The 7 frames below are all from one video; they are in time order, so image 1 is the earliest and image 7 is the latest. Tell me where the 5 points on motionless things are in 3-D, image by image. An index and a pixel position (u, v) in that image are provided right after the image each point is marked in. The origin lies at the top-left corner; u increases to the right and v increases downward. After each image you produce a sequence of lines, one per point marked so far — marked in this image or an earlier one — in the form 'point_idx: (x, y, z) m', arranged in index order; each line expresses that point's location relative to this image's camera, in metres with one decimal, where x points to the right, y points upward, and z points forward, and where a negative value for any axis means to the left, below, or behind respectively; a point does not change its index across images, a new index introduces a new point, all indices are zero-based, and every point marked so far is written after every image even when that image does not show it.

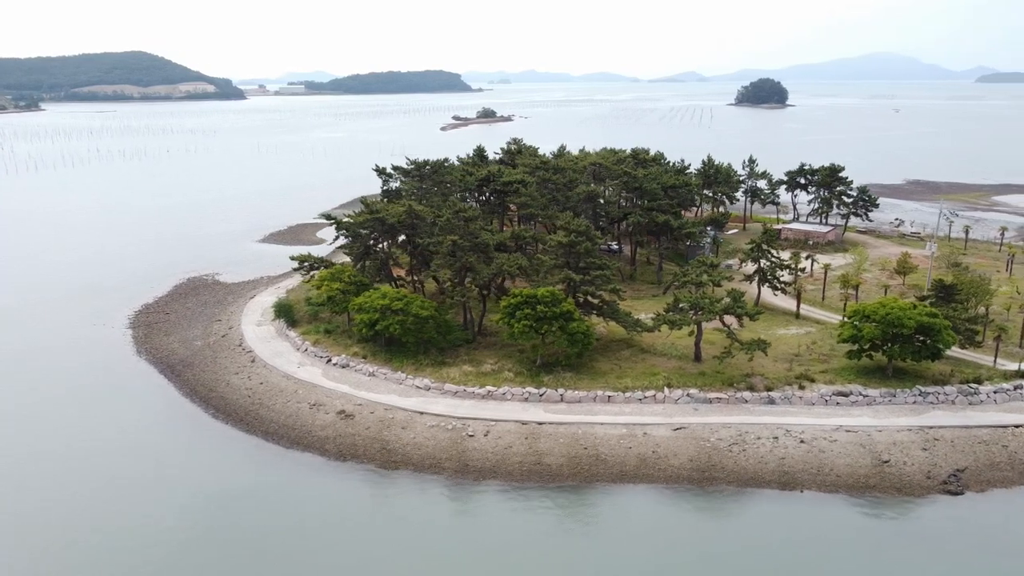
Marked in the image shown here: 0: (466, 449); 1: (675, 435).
0: (-1.2, -4.2, +18.4) m
1: (+4.4, -3.9, +18.8) m
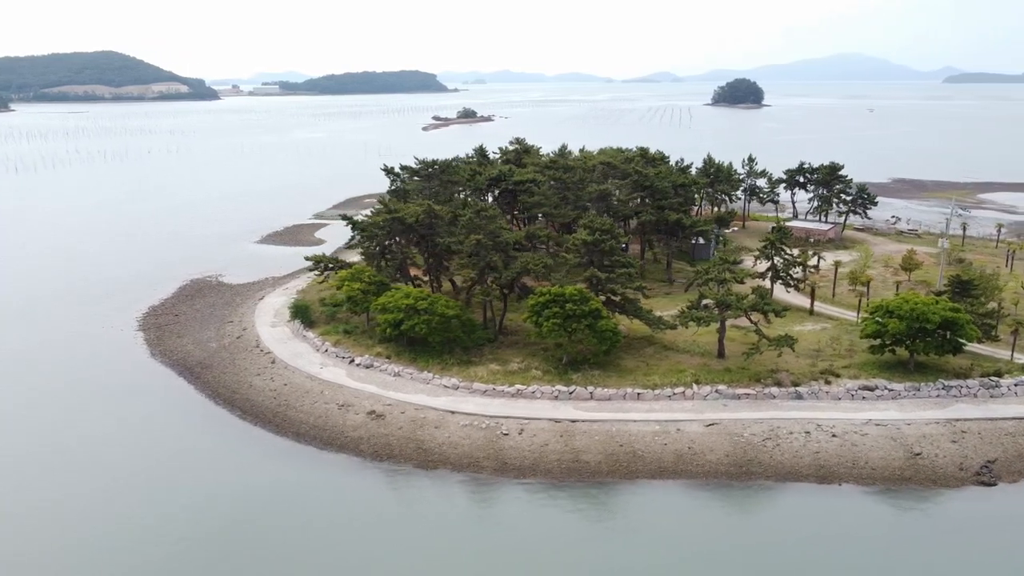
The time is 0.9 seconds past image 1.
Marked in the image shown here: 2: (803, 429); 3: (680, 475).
0: (-0.2, -4.2, +18.4) m
1: (+5.3, -3.9, +18.9) m
2: (+7.9, -3.8, +18.9) m
3: (+4.3, -4.7, +17.7) m
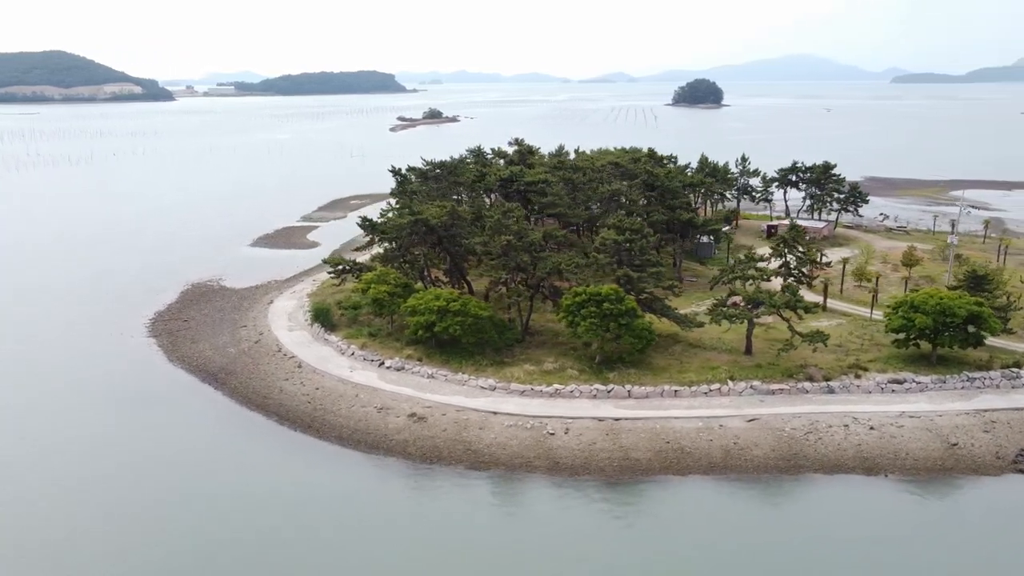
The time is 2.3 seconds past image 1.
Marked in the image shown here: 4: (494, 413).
0: (+1.1, -4.2, +18.5) m
1: (+6.6, -3.8, +19.2) m
2: (+9.1, -3.7, +19.3) m
3: (+5.6, -4.7, +17.9) m
4: (-0.5, -3.6, +19.9) m
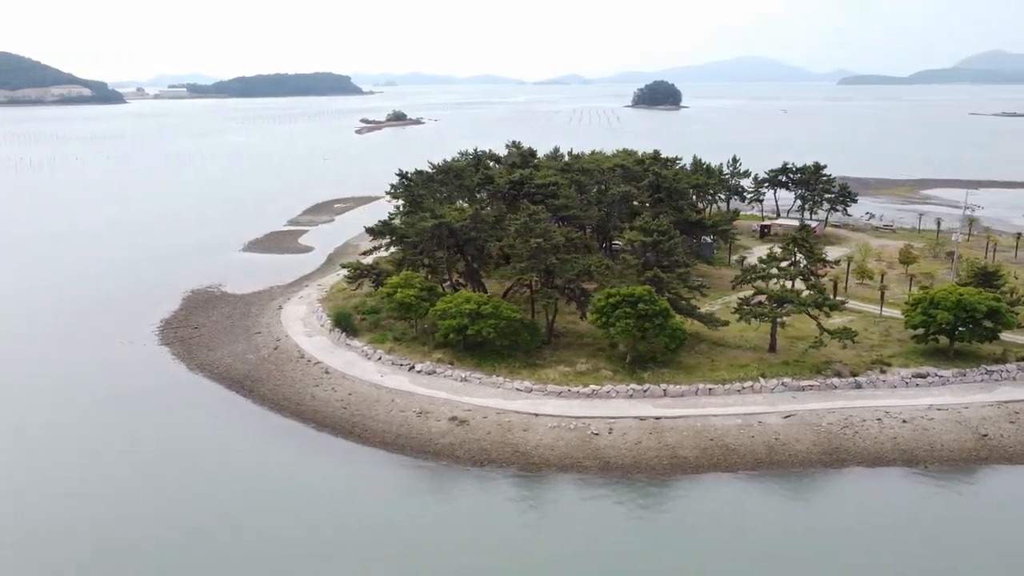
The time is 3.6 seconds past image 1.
0: (+2.3, -4.3, +18.6) m
1: (+7.8, -3.8, +19.6) m
2: (+10.3, -3.7, +19.9) m
3: (+6.9, -4.6, +18.3) m
4: (+0.7, -3.6, +20.0) m
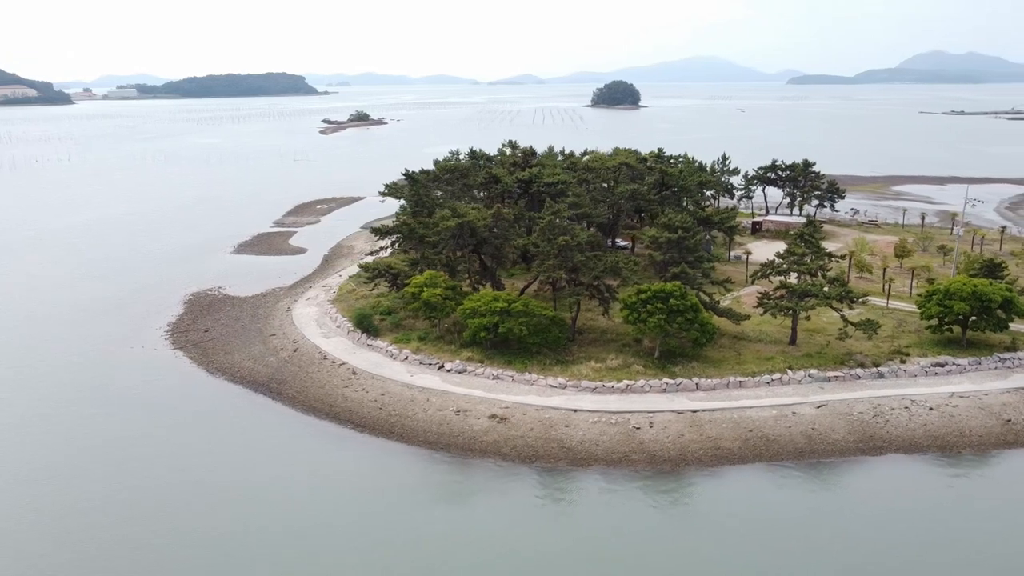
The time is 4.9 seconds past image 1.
0: (+3.5, -4.1, +18.9) m
1: (+8.9, -3.6, +20.2) m
2: (+11.4, -3.4, +20.5) m
3: (+8.1, -4.5, +18.8) m
4: (+1.8, -3.5, +20.2) m
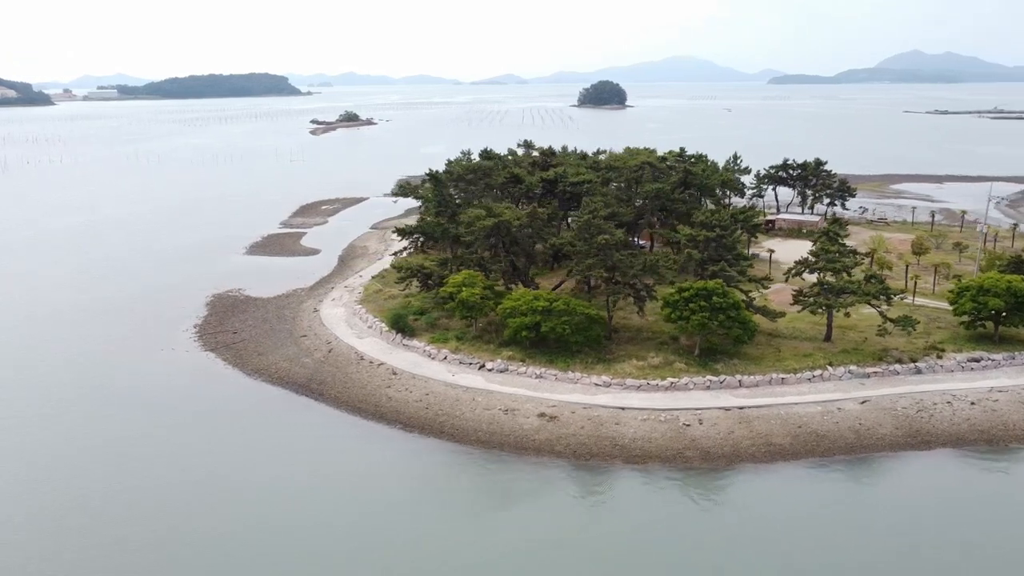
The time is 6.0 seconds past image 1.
0: (+4.9, -4.1, +19.0) m
1: (+10.3, -3.5, +20.4) m
2: (+12.8, -3.3, +20.8) m
3: (+9.6, -4.4, +19.0) m
4: (+3.2, -3.5, +20.3) m
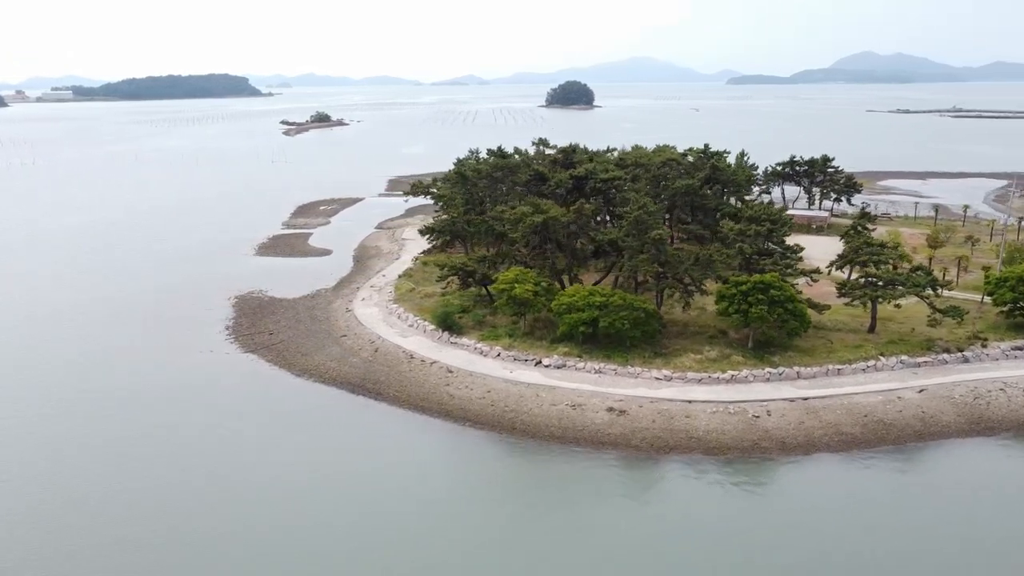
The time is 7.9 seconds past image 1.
0: (+7.0, -3.9, +19.3) m
1: (+12.3, -3.2, +20.8) m
2: (+14.8, -3.0, +21.3) m
3: (+11.6, -4.1, +19.4) m
4: (+5.2, -3.3, +20.4) m
